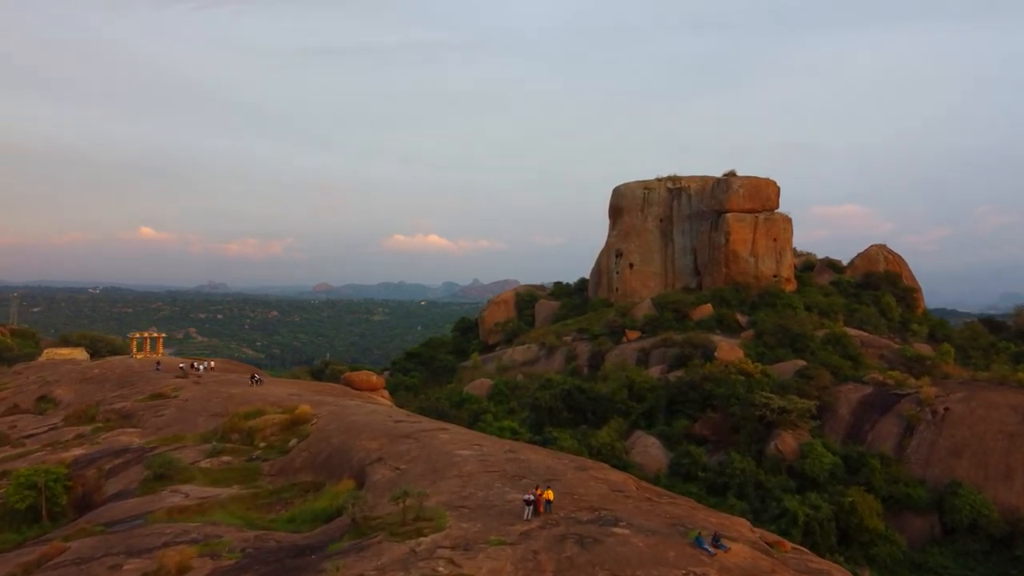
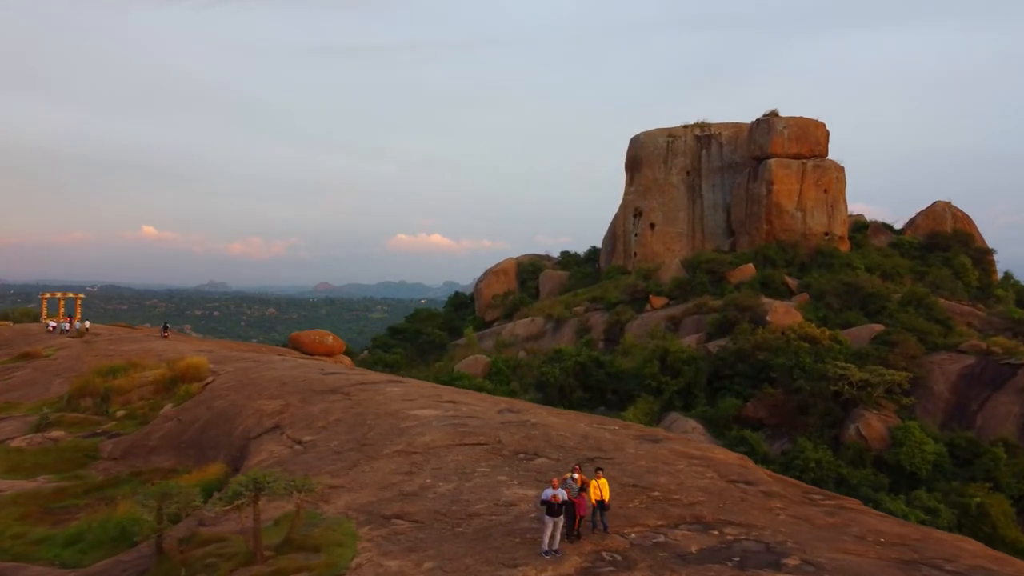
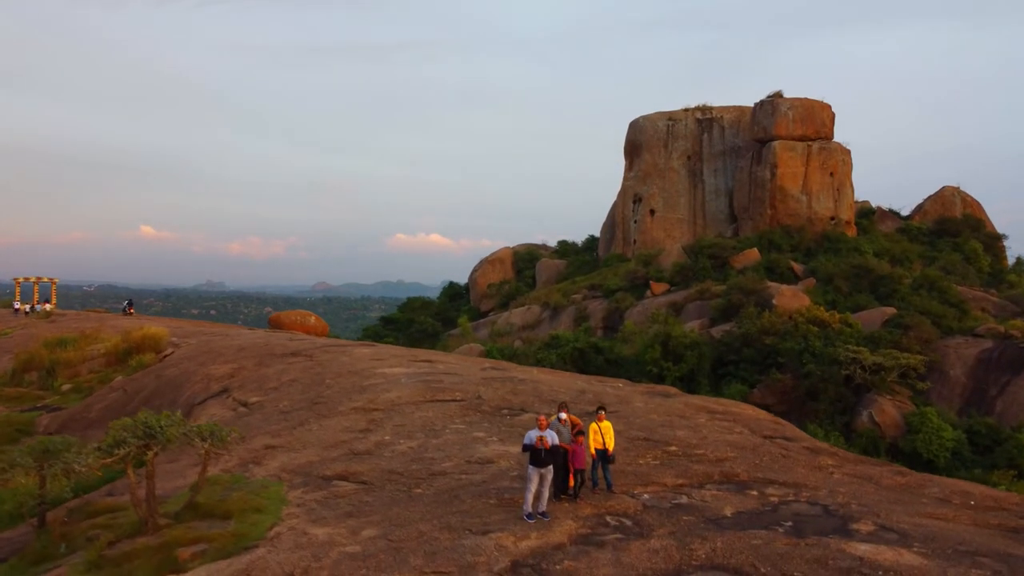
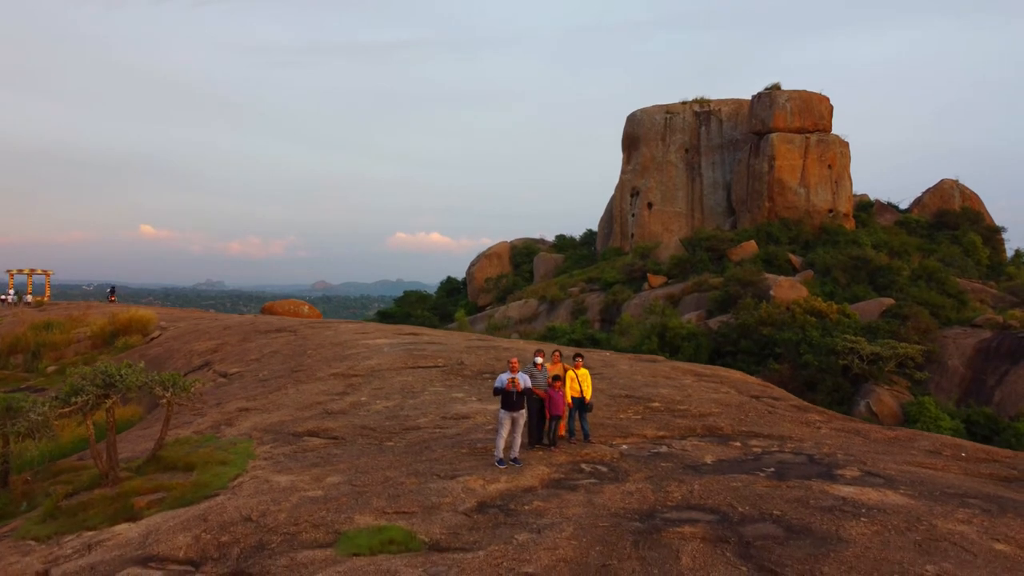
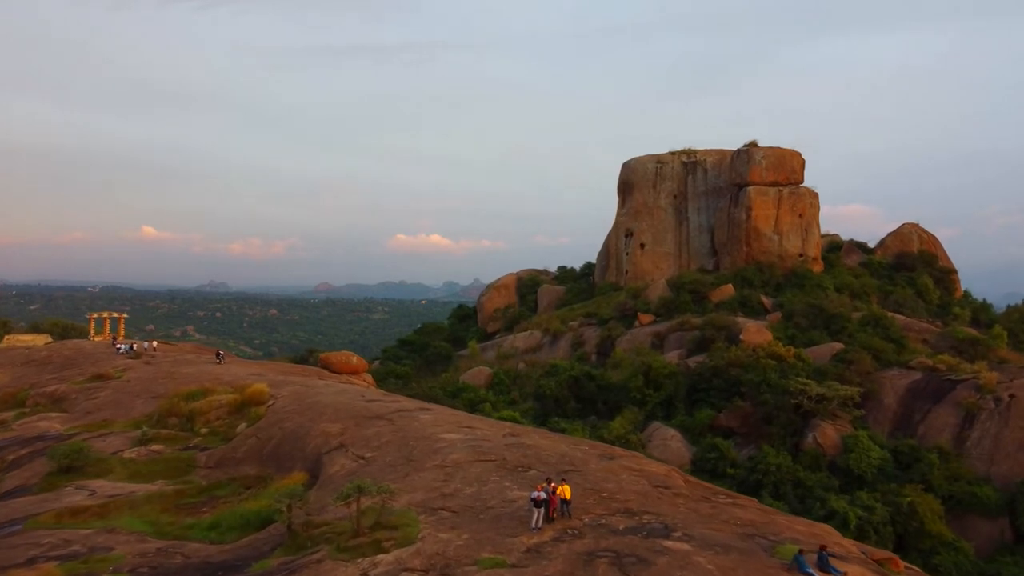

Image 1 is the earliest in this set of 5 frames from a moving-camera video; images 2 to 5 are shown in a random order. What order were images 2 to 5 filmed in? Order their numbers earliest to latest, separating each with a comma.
5, 2, 3, 4
